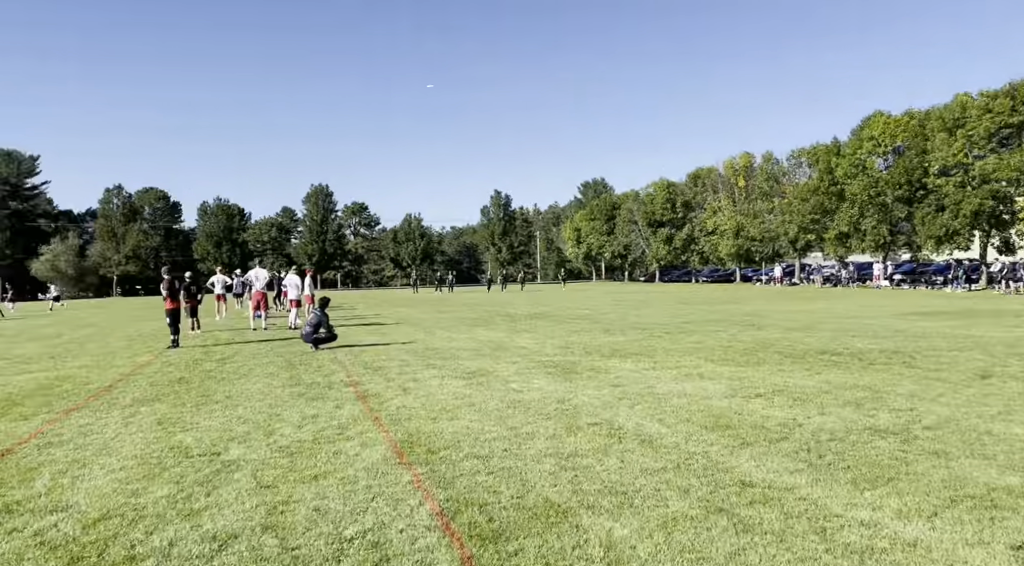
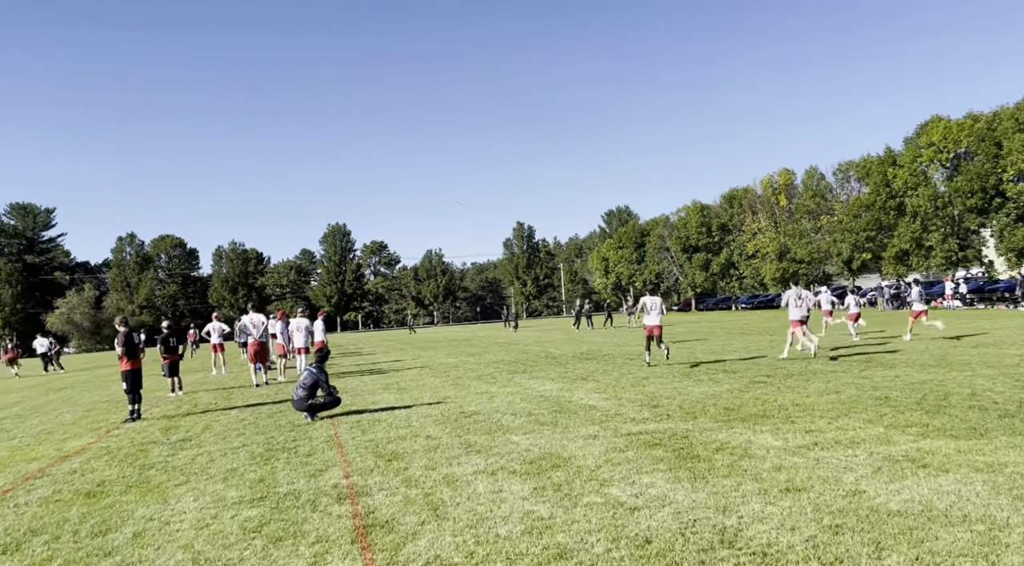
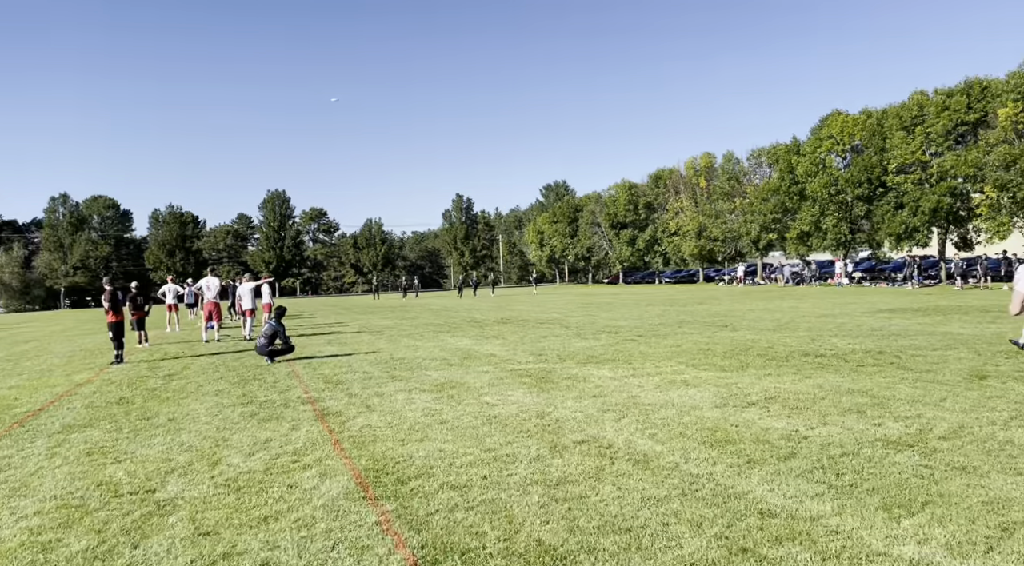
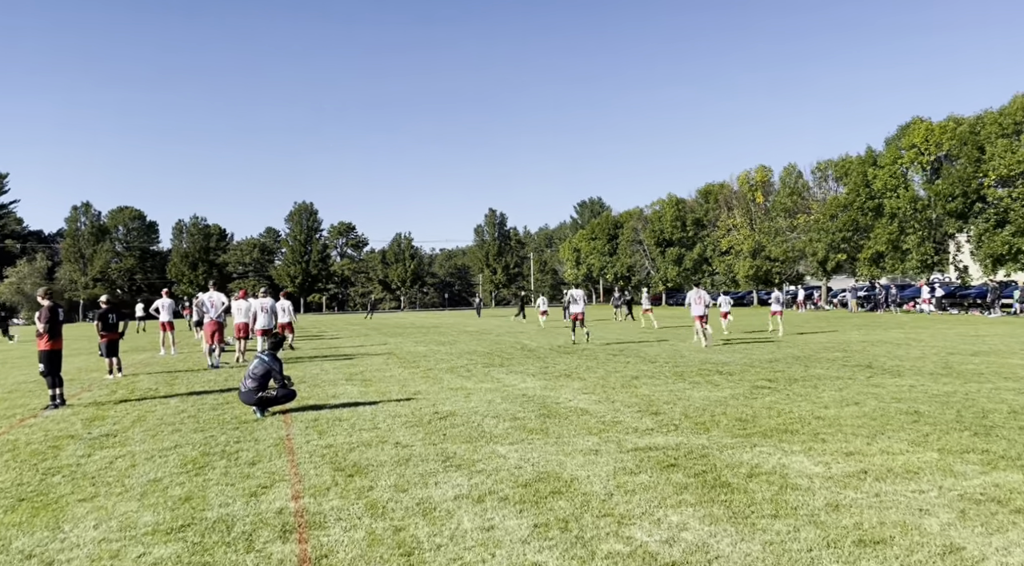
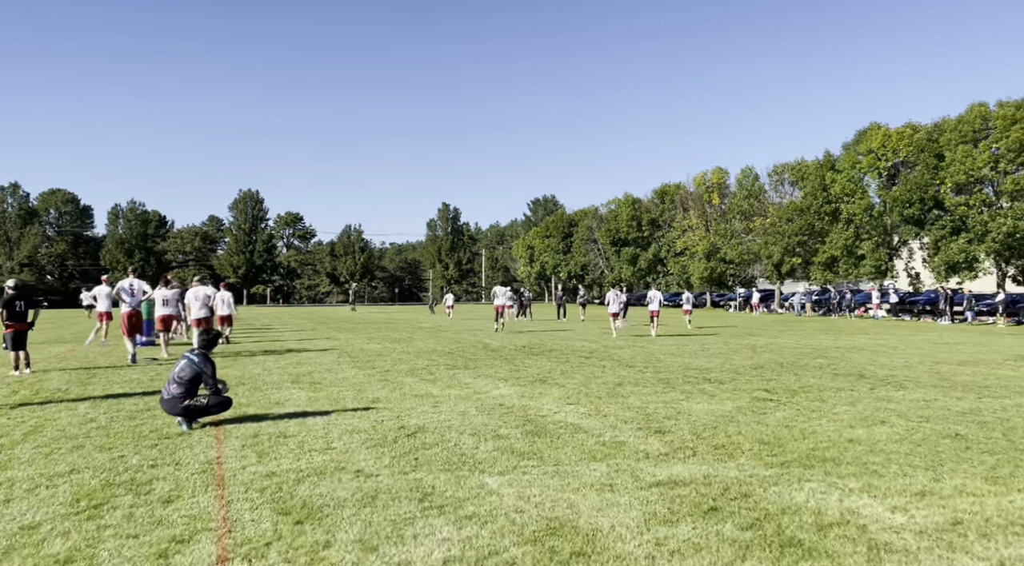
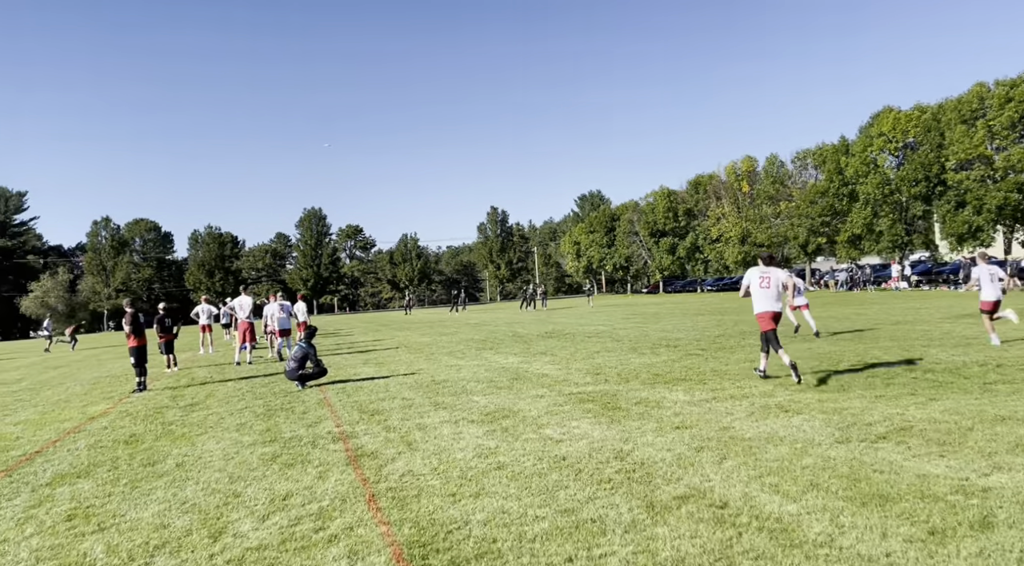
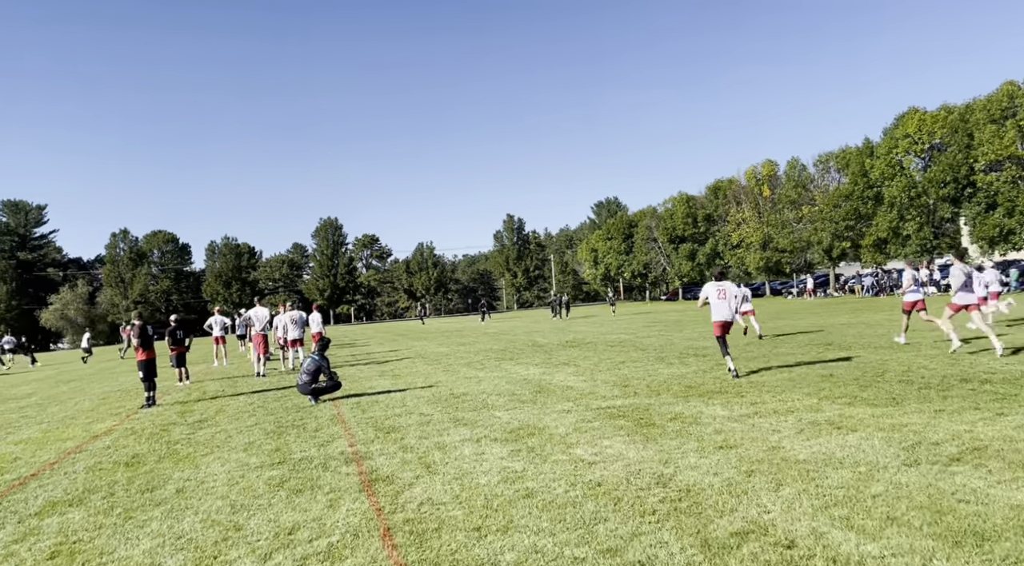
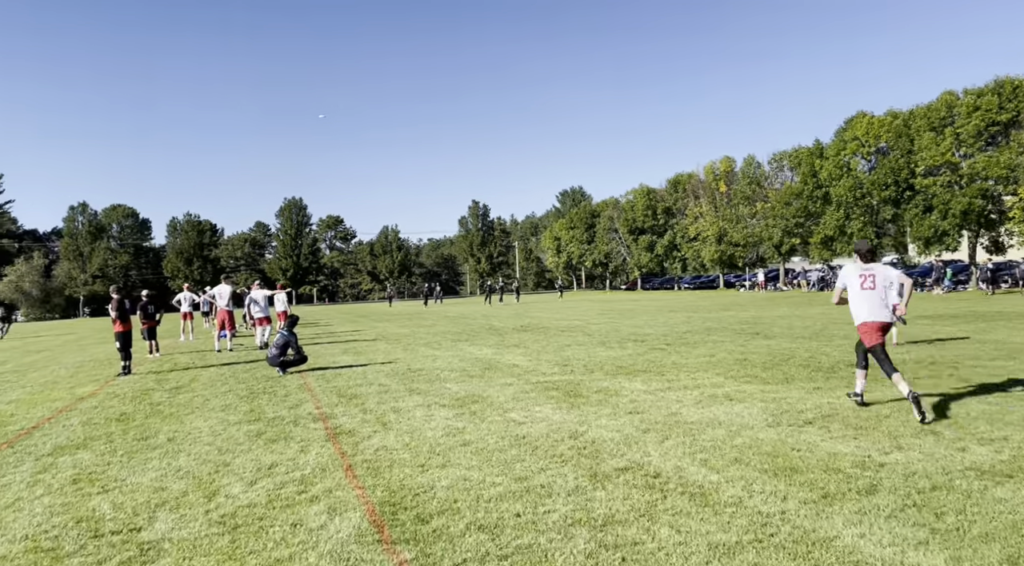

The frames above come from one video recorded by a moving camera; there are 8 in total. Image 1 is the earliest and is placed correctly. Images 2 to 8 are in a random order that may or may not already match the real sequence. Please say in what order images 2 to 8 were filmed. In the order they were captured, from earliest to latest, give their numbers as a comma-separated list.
3, 8, 6, 7, 2, 4, 5
